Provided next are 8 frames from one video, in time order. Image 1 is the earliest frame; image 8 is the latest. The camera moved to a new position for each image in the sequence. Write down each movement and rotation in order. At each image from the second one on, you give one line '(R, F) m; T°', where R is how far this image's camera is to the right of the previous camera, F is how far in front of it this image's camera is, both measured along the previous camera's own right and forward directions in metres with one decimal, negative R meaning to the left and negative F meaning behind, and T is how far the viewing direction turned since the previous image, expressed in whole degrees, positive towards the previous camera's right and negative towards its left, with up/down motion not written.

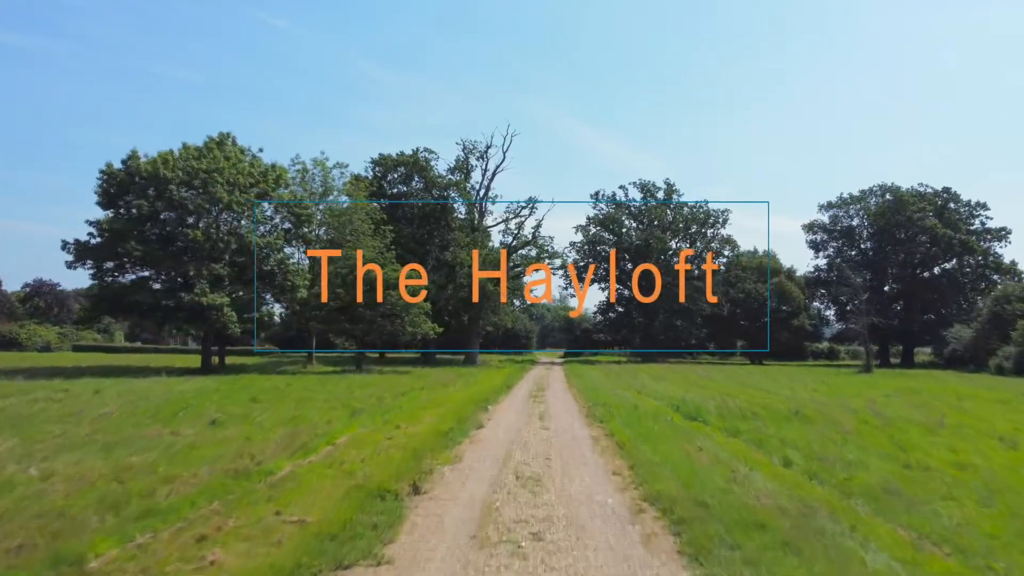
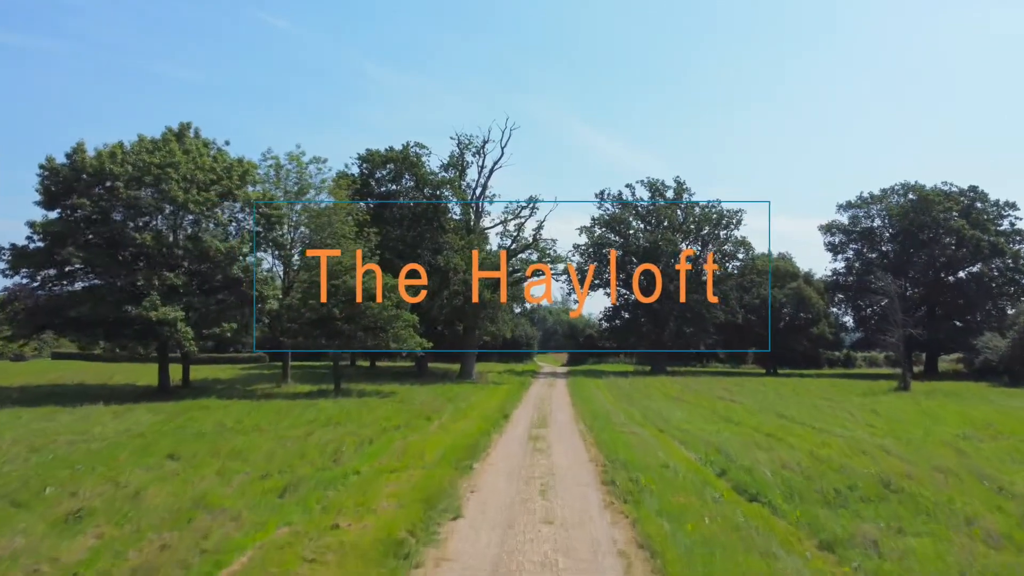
(+0.1, +3.4) m; 0°
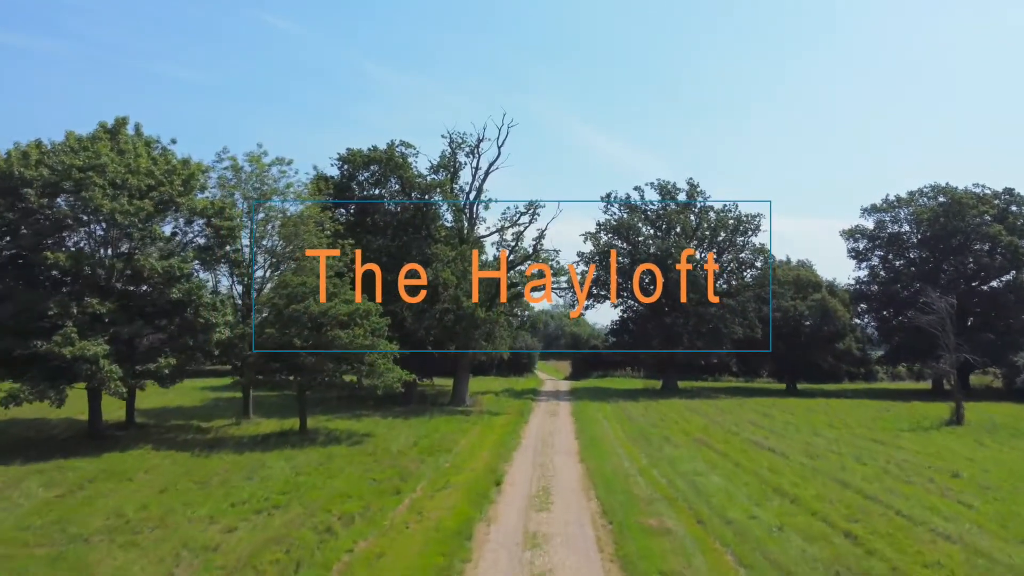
(+0.1, +4.1) m; 0°
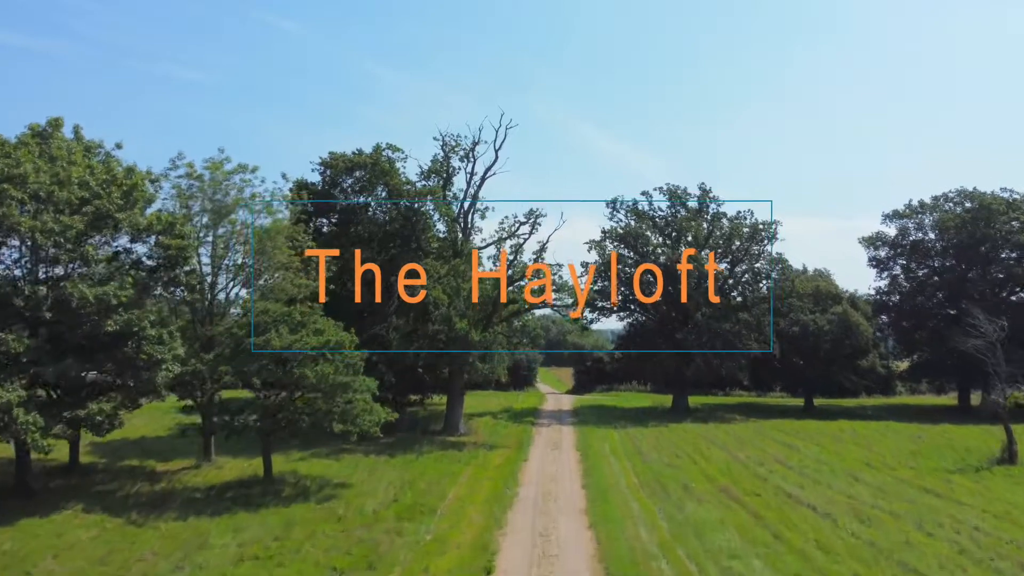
(+0.1, +3.1) m; 0°
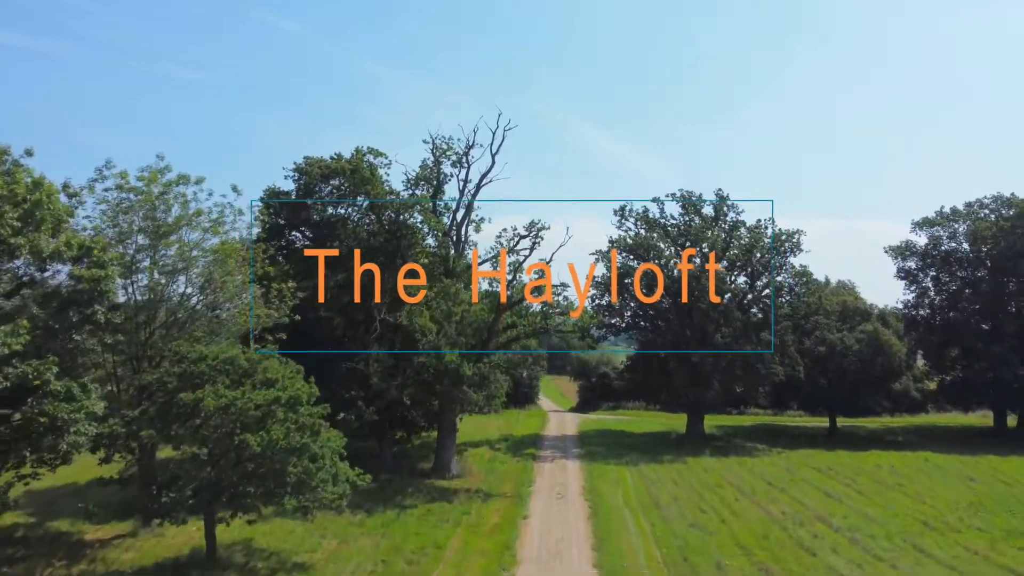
(+0.1, +3.7) m; 0°
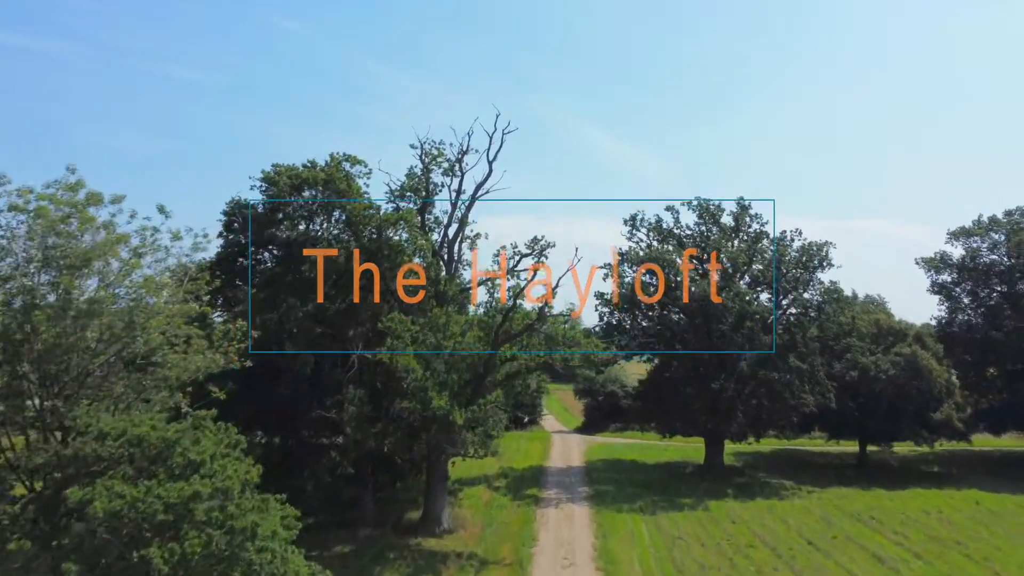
(0.0, +3.7) m; 0°
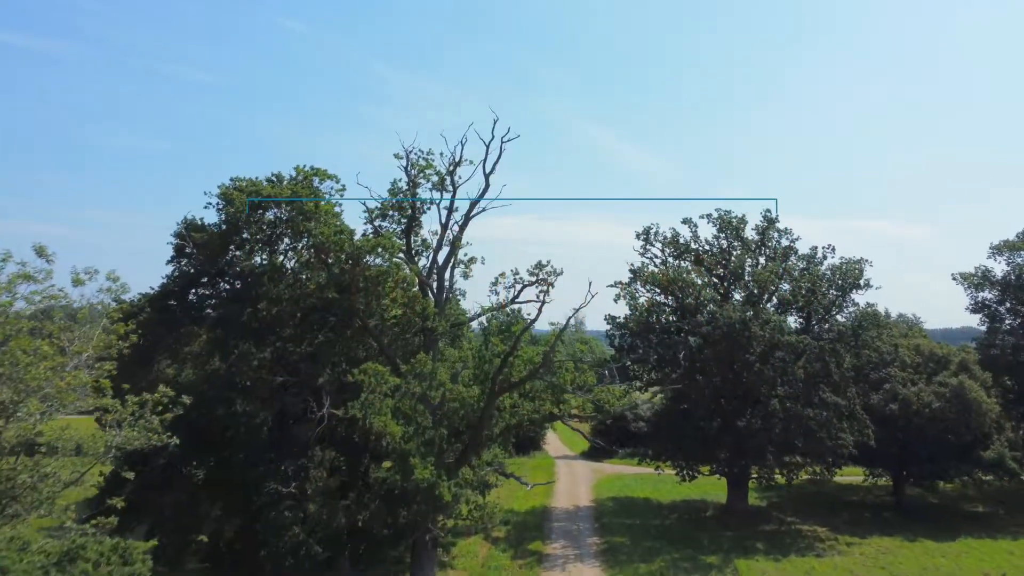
(0.0, +3.7) m; 0°
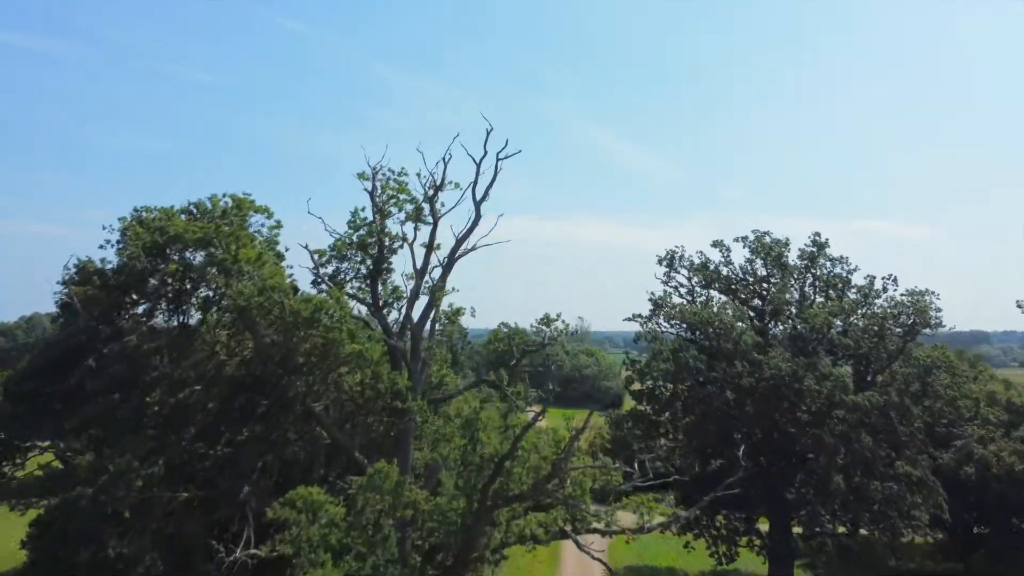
(0.0, +5.4) m; 0°
